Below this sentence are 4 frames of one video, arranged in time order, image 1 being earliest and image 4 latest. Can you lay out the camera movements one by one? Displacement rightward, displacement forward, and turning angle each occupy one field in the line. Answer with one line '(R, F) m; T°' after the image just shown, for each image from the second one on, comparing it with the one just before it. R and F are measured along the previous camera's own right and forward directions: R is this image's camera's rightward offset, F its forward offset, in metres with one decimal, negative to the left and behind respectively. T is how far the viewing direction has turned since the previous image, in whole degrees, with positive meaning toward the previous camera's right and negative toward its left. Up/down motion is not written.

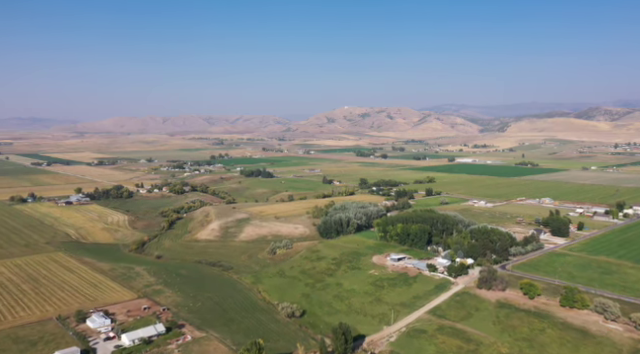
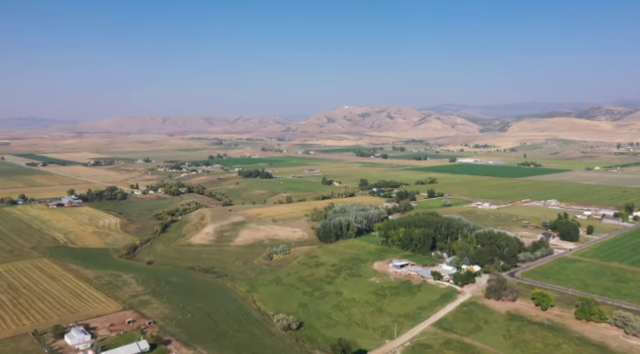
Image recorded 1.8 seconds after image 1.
(+0.1, +2.2) m; 0°
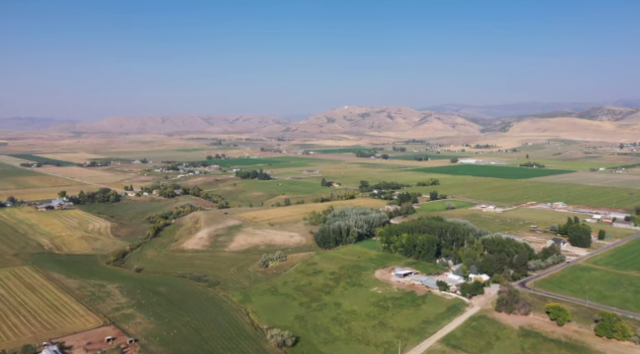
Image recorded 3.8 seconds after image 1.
(+0.1, +2.5) m; 0°
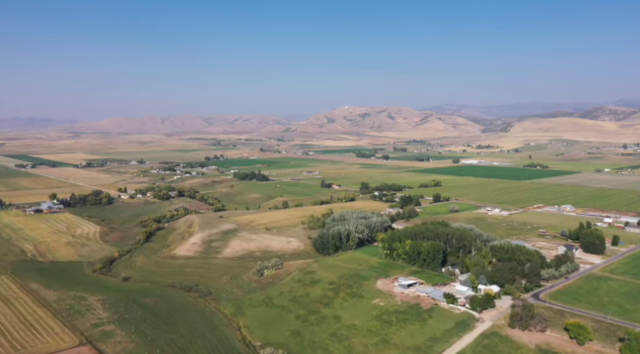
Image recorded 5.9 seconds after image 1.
(+0.2, +2.6) m; 0°
